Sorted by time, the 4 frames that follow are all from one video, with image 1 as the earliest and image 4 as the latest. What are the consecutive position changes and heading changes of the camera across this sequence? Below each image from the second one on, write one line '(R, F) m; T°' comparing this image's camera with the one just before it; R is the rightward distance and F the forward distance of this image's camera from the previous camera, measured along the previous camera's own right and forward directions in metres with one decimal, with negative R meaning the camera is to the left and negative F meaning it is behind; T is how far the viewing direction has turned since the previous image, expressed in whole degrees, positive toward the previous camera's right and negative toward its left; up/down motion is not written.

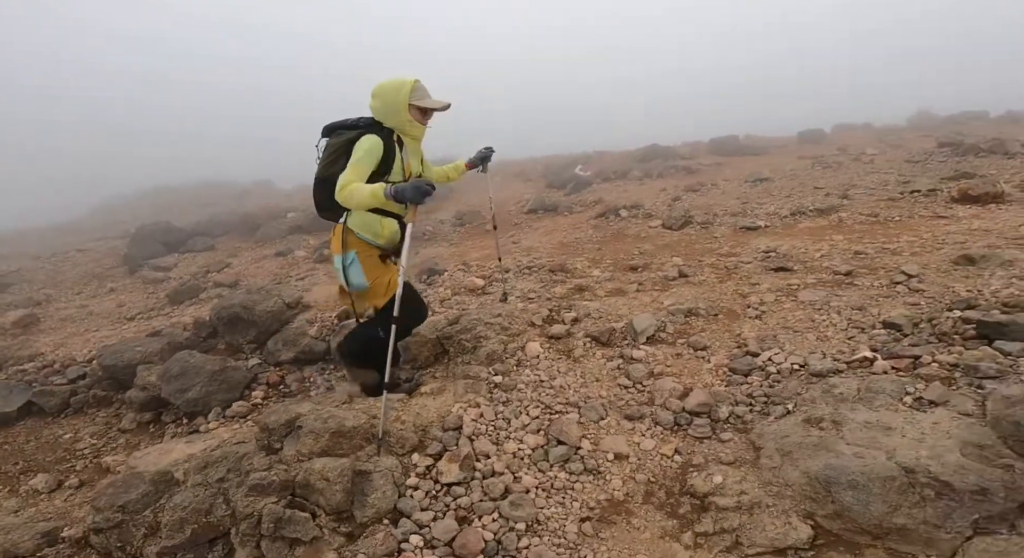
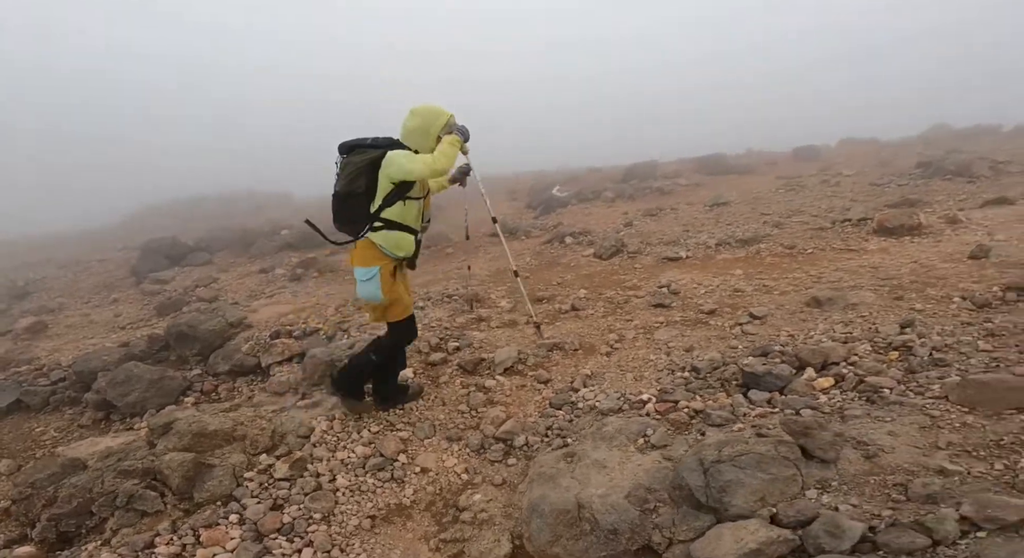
(+1.9, -0.4) m; -6°
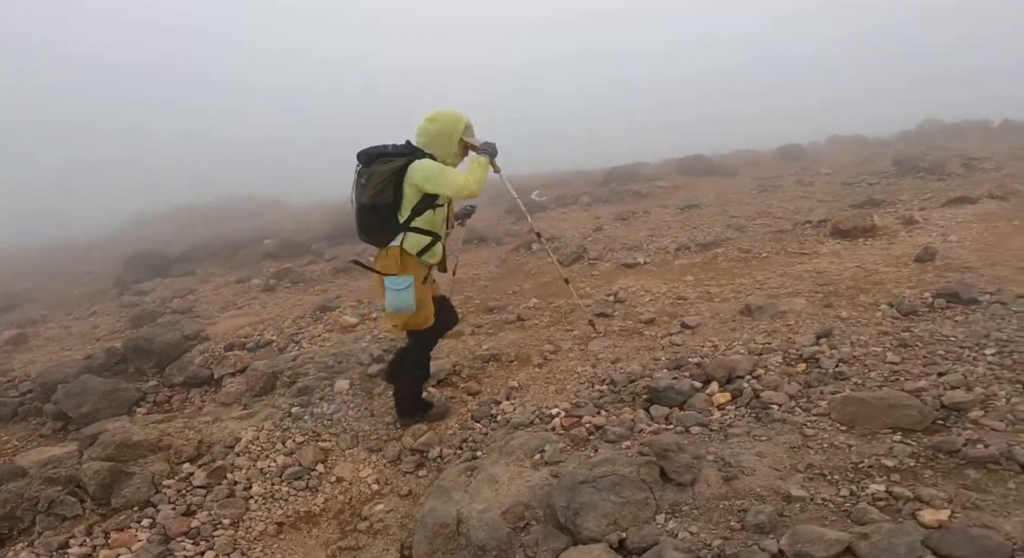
(+0.8, 0.0) m; -1°
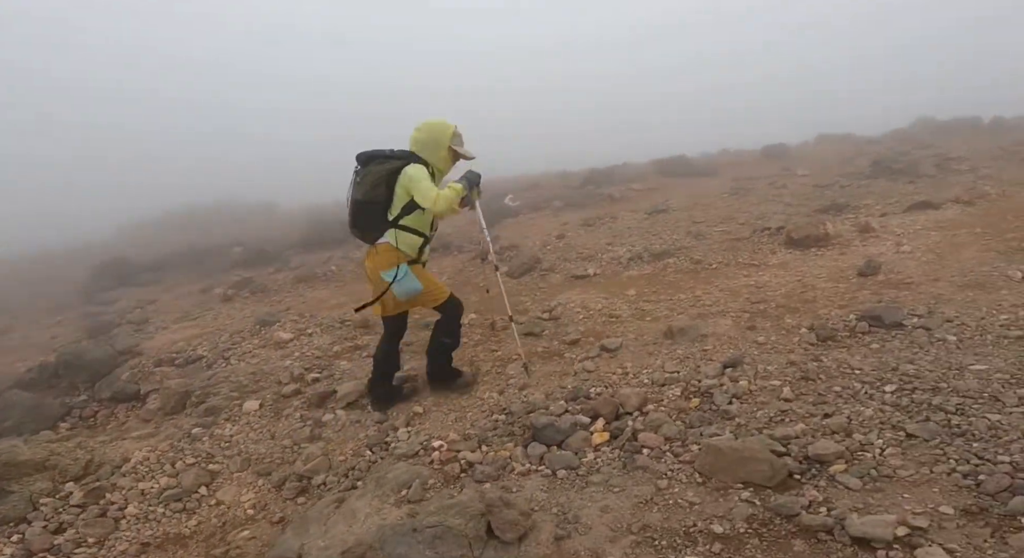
(+0.9, +0.2) m; -1°
